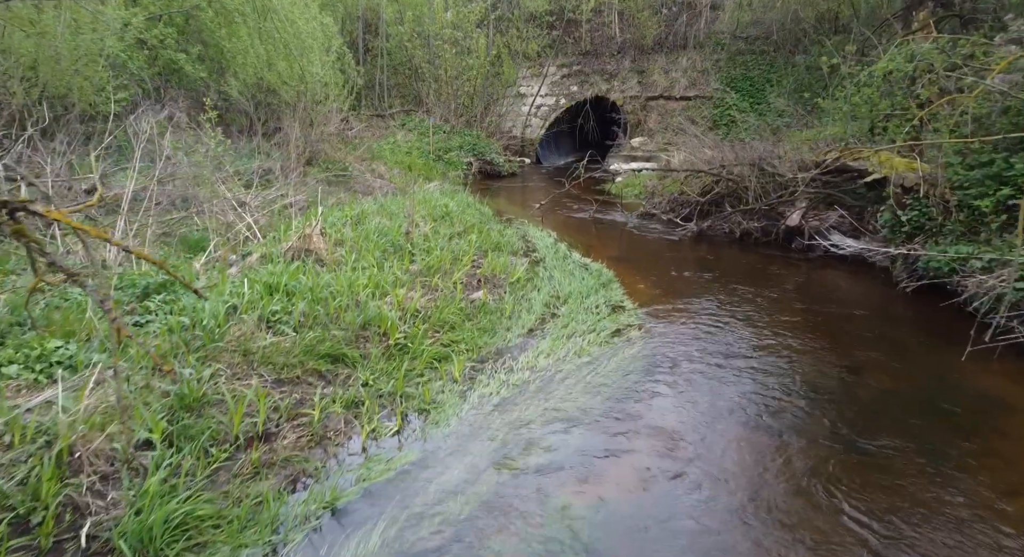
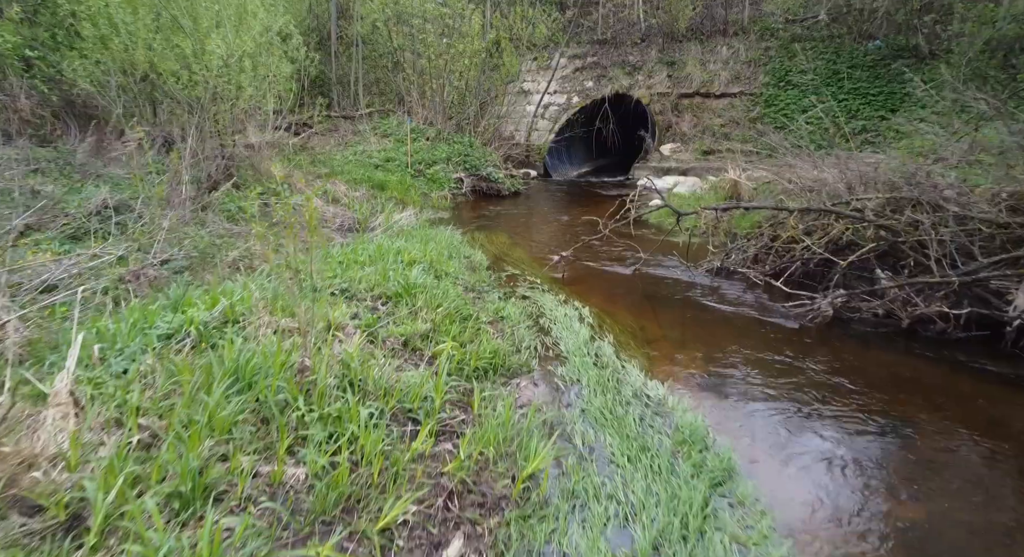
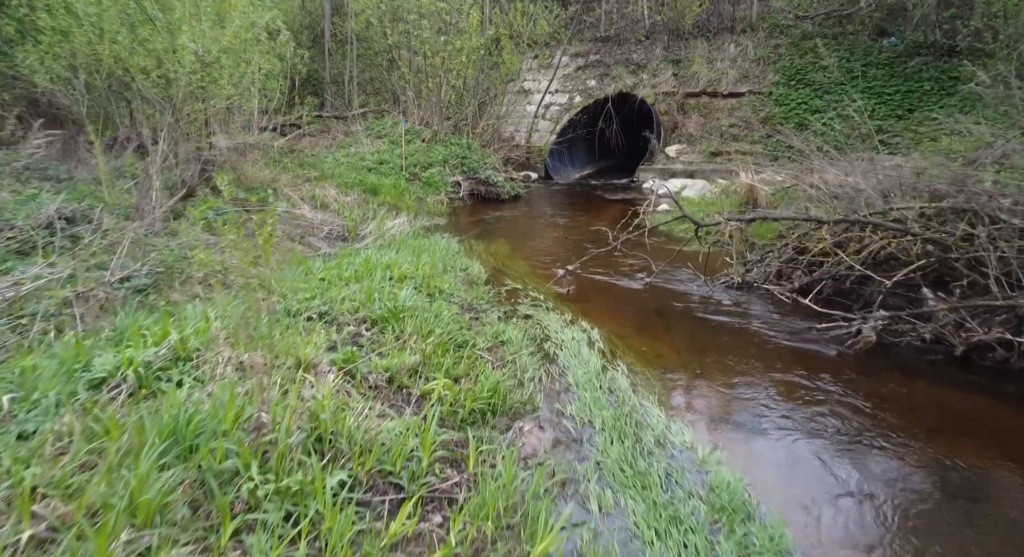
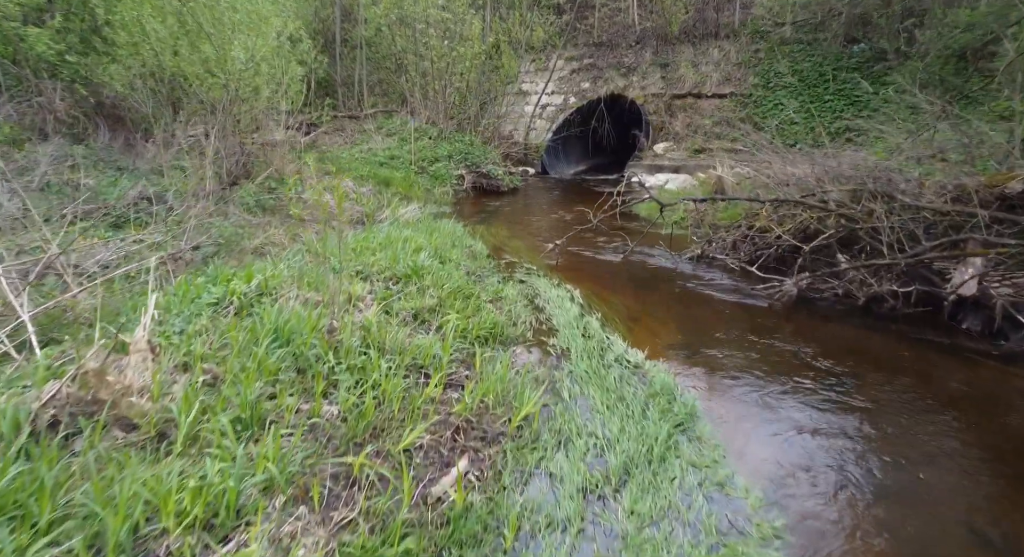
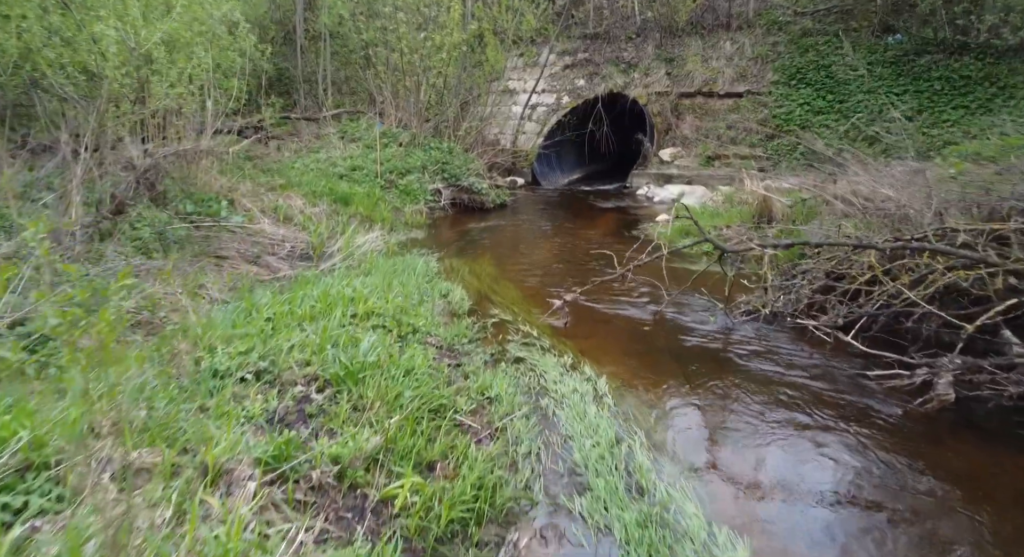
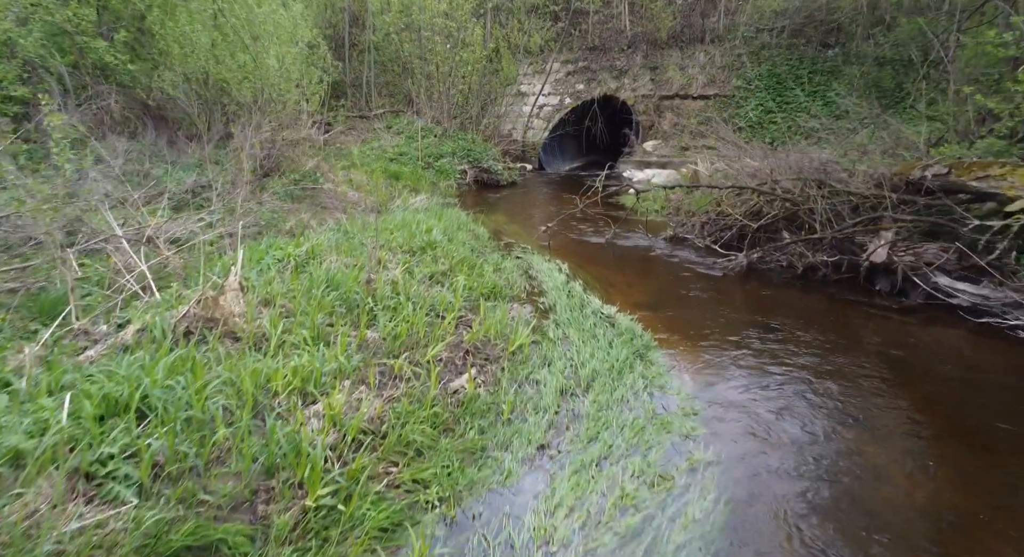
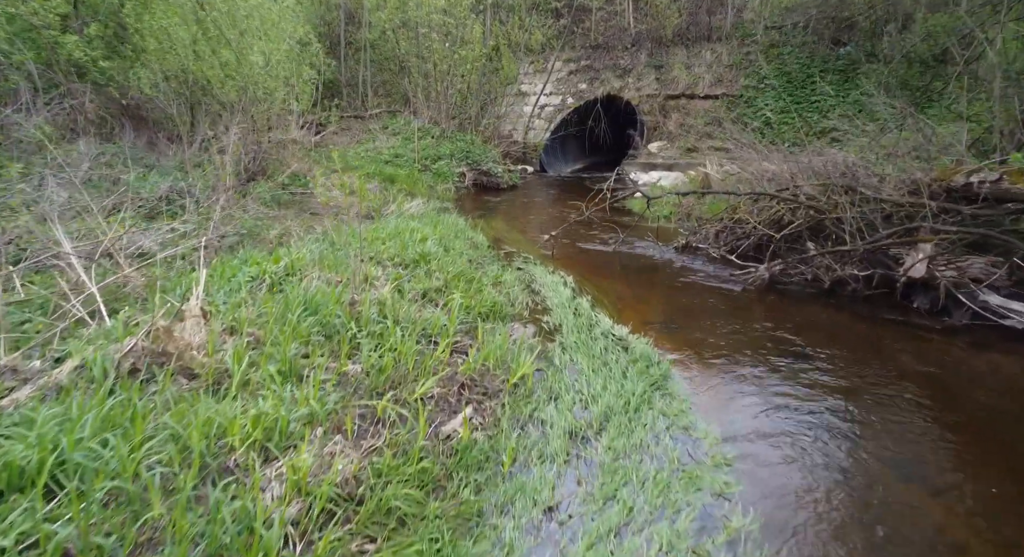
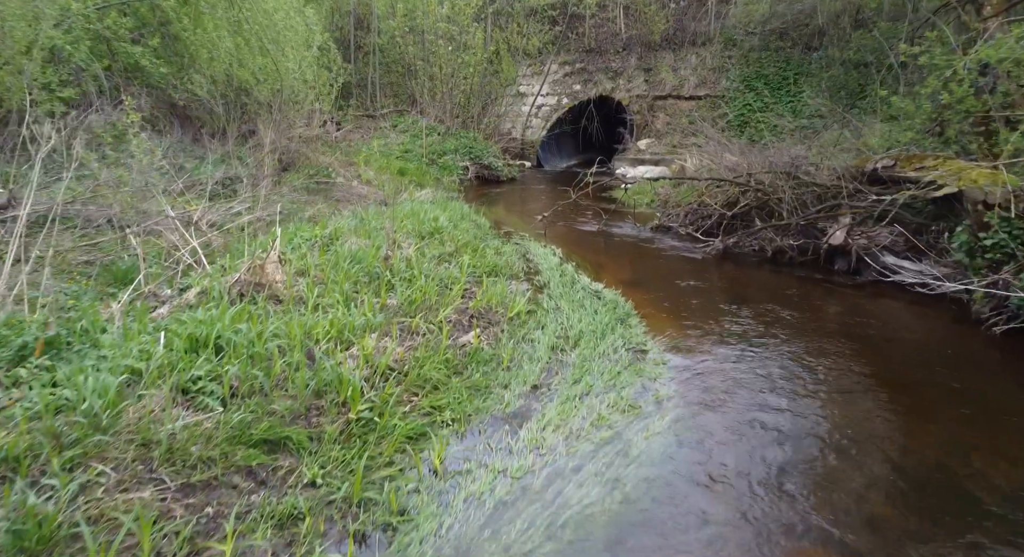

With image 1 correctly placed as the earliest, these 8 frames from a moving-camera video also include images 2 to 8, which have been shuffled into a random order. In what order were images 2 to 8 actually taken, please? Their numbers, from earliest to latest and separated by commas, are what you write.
8, 6, 7, 4, 2, 3, 5
